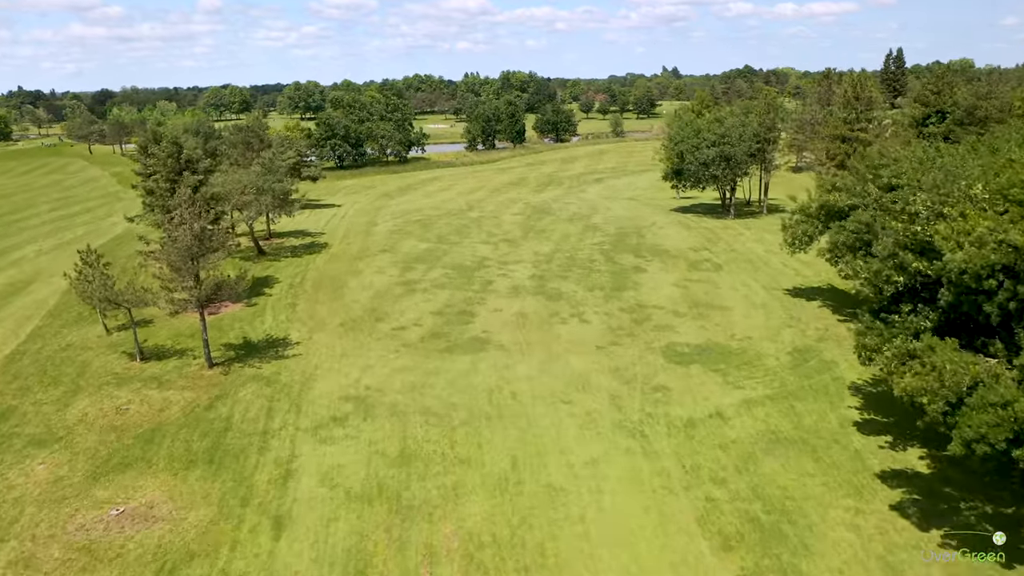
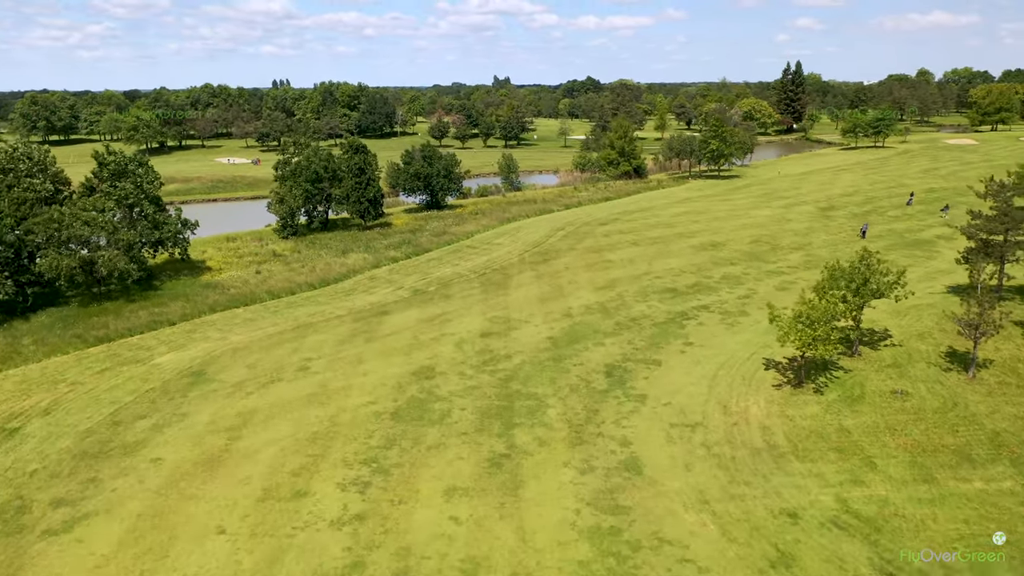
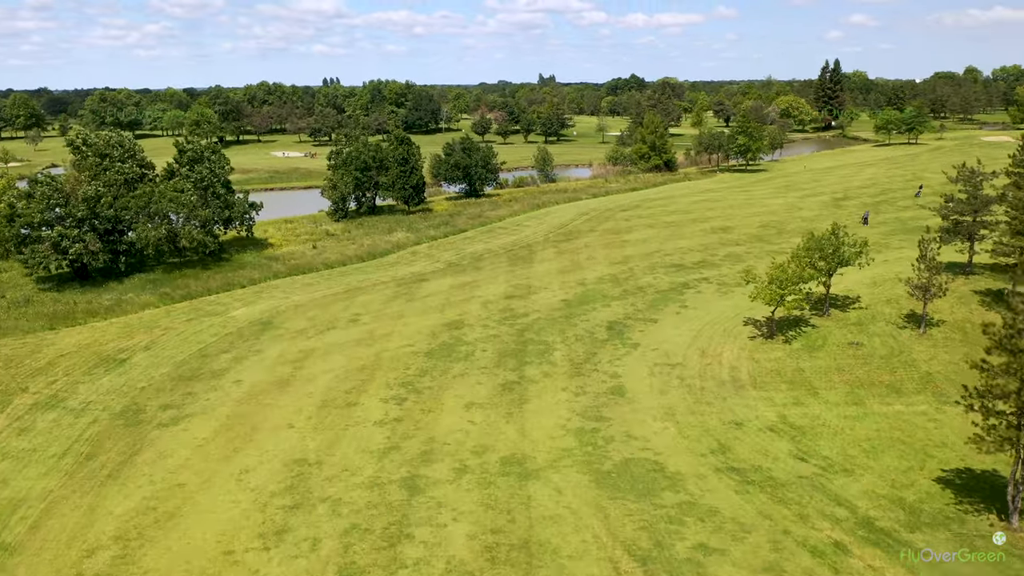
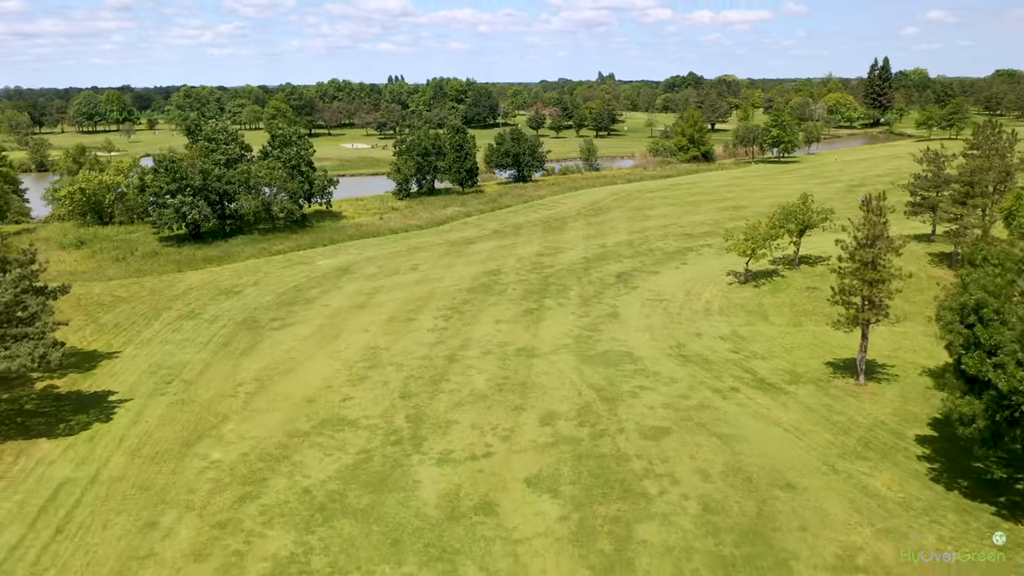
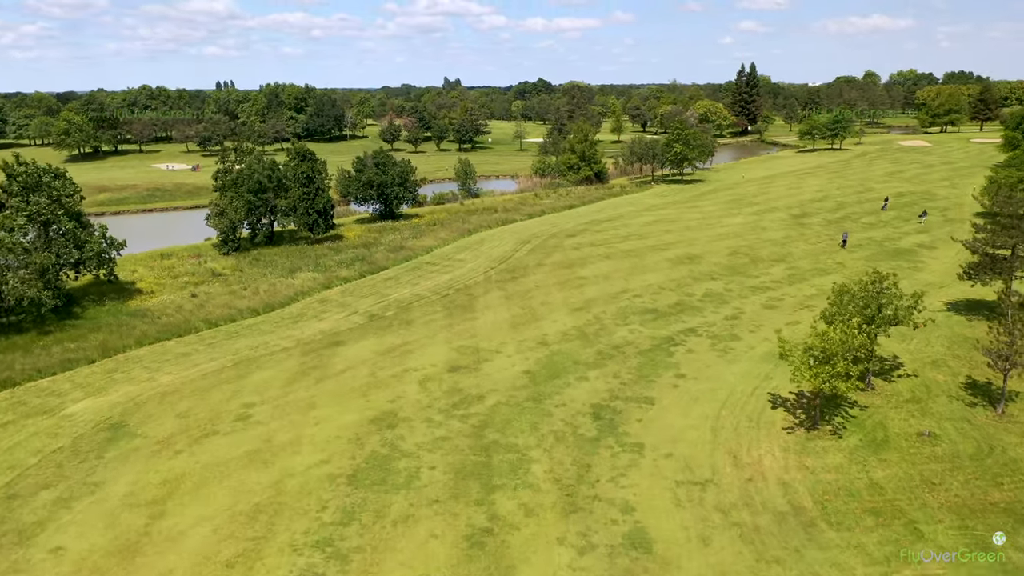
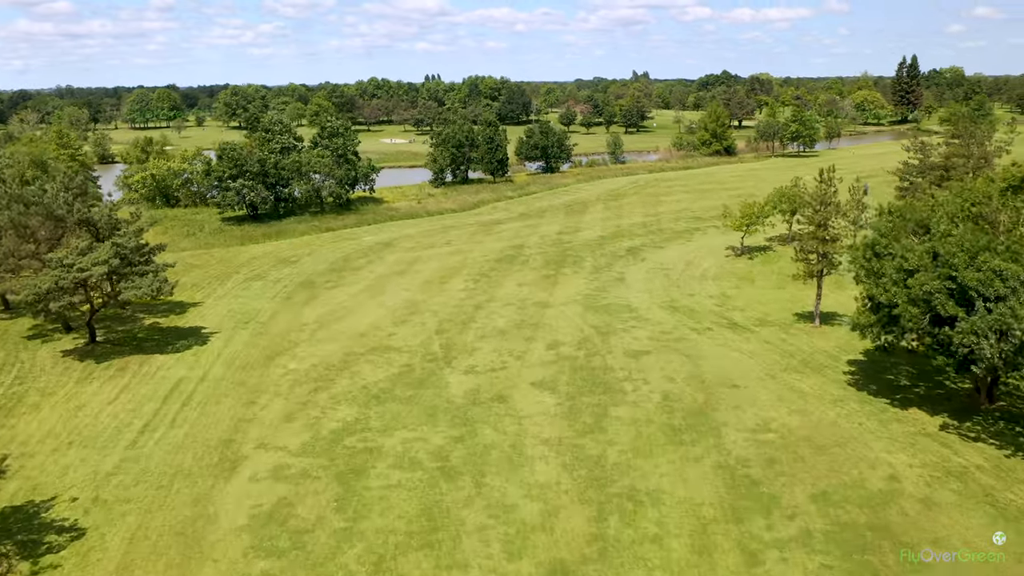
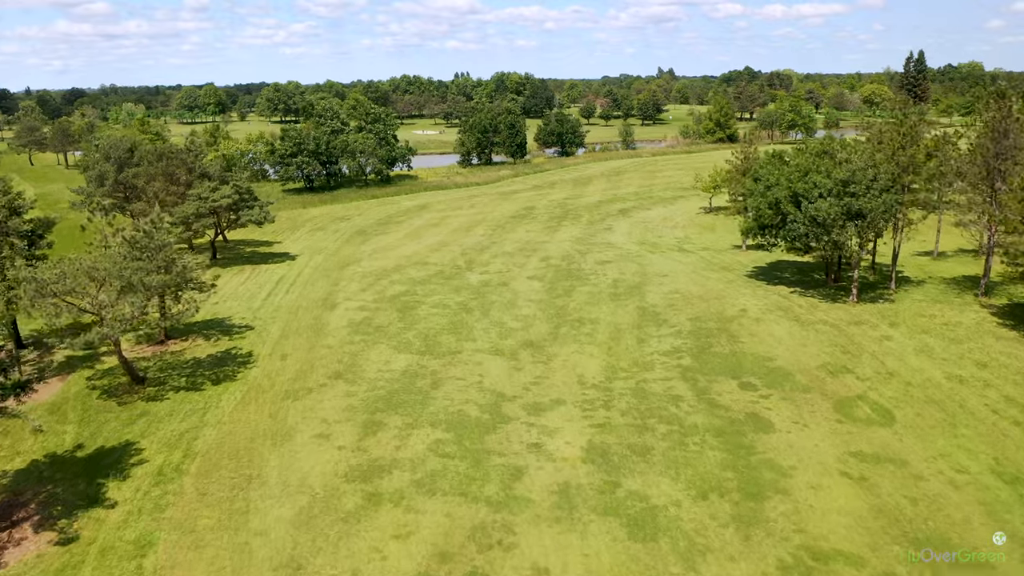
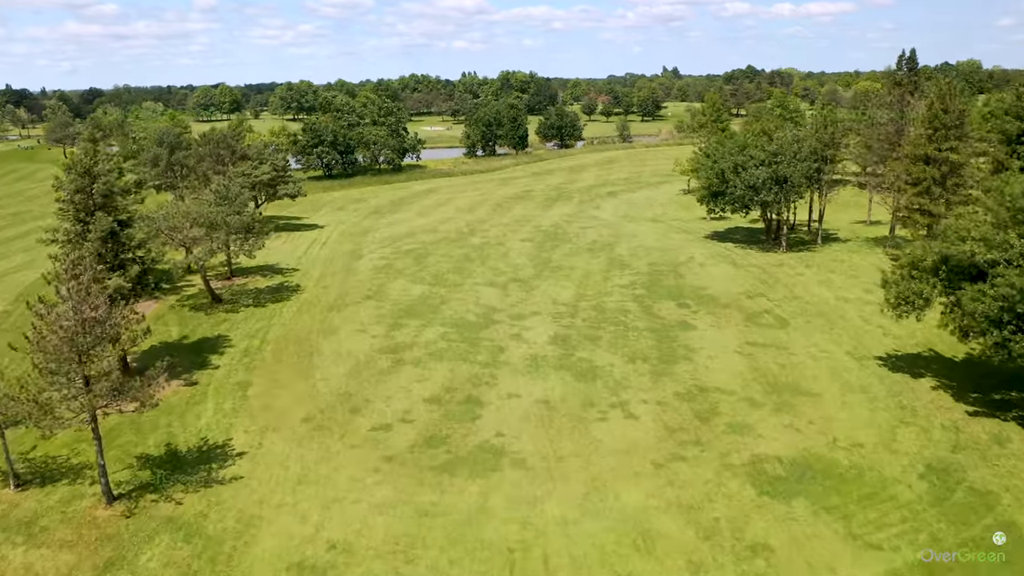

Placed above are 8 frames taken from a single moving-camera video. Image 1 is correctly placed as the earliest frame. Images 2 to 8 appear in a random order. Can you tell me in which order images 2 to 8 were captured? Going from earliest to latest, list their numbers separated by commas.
8, 7, 6, 4, 3, 2, 5
